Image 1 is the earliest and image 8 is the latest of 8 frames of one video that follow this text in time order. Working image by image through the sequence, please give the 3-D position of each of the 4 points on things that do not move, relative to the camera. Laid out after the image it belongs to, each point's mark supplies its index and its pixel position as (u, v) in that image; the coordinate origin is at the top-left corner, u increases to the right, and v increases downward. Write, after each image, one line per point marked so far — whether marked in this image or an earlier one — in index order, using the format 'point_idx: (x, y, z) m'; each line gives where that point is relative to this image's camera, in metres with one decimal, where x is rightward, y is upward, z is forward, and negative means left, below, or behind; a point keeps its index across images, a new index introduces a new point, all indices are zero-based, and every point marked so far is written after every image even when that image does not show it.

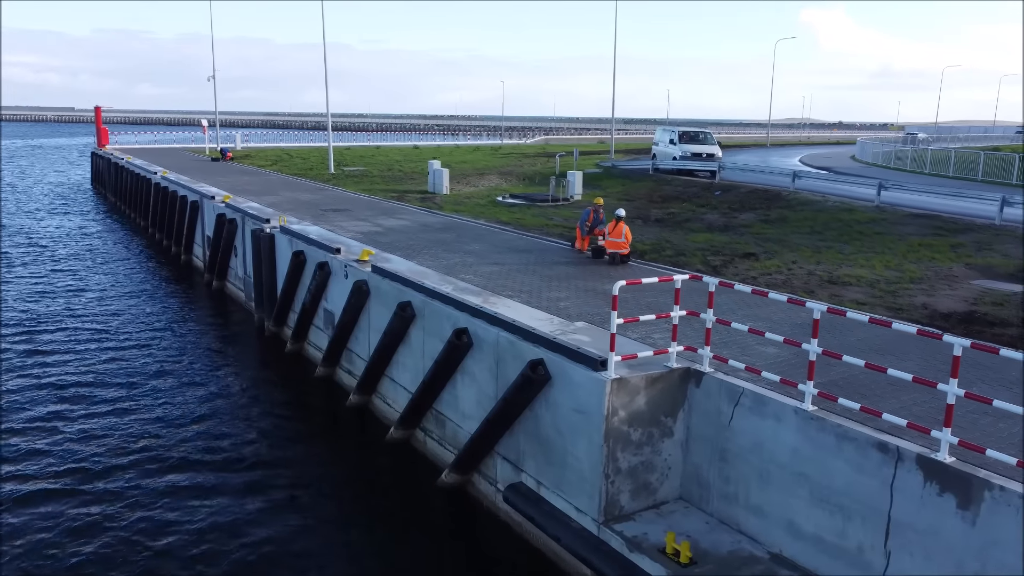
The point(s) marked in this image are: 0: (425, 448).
0: (-1.1, -2.1, +10.4) m
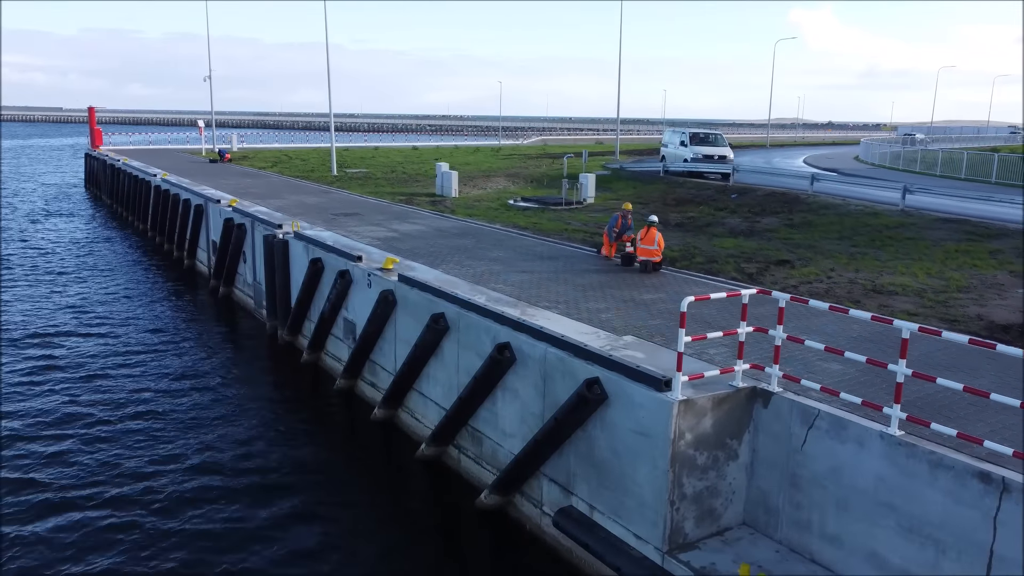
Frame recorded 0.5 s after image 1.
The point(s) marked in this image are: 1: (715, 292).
0: (-0.7, -2.2, +10.0) m
1: (+2.7, -0.1, +10.9) m
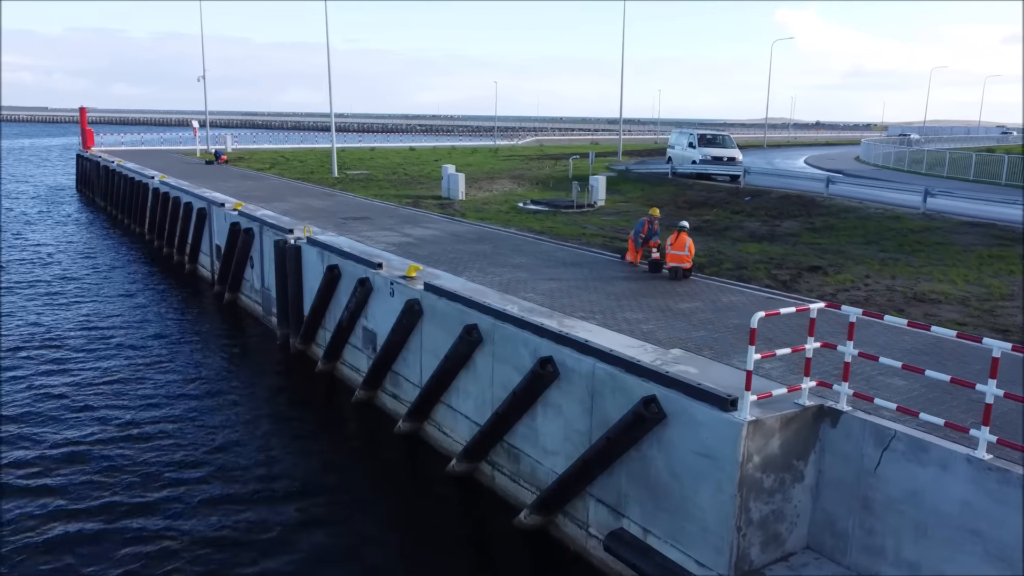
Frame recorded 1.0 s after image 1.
0: (-0.2, -2.3, +9.6) m
1: (+3.1, -0.2, +10.6) m
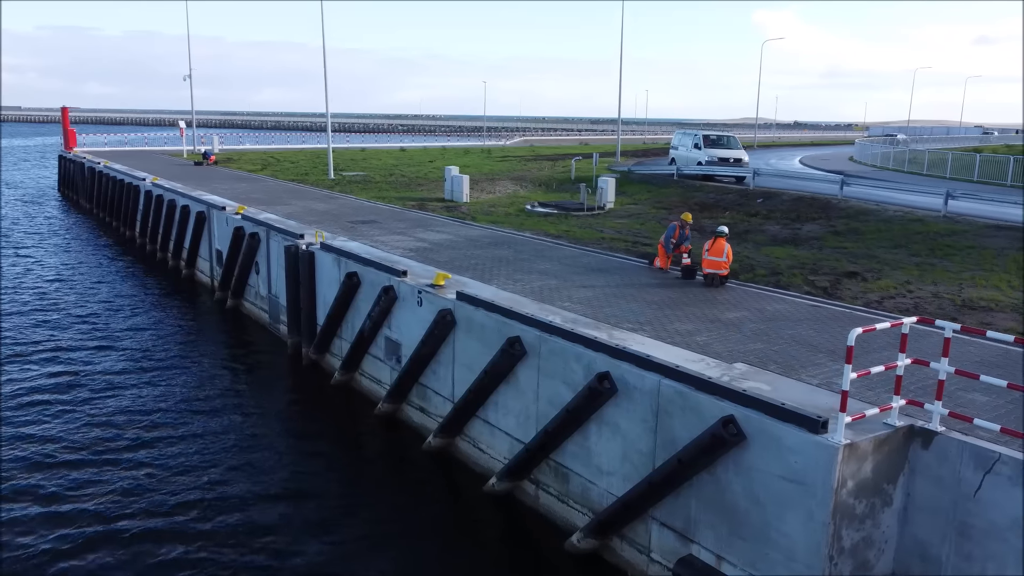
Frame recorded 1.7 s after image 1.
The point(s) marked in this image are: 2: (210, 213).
0: (+0.3, -2.4, +9.2) m
1: (+3.6, -0.3, +10.2) m
2: (-7.2, +1.8, +19.3) m
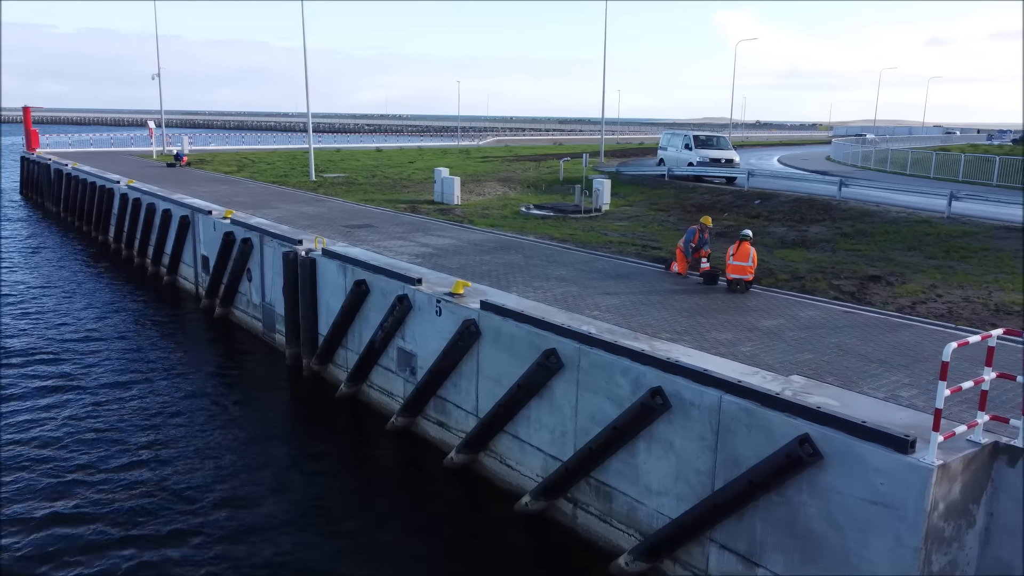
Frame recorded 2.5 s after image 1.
0: (+0.7, -2.5, +8.8) m
1: (+3.9, -0.3, +9.9) m
2: (-7.2, +1.6, +18.6) m
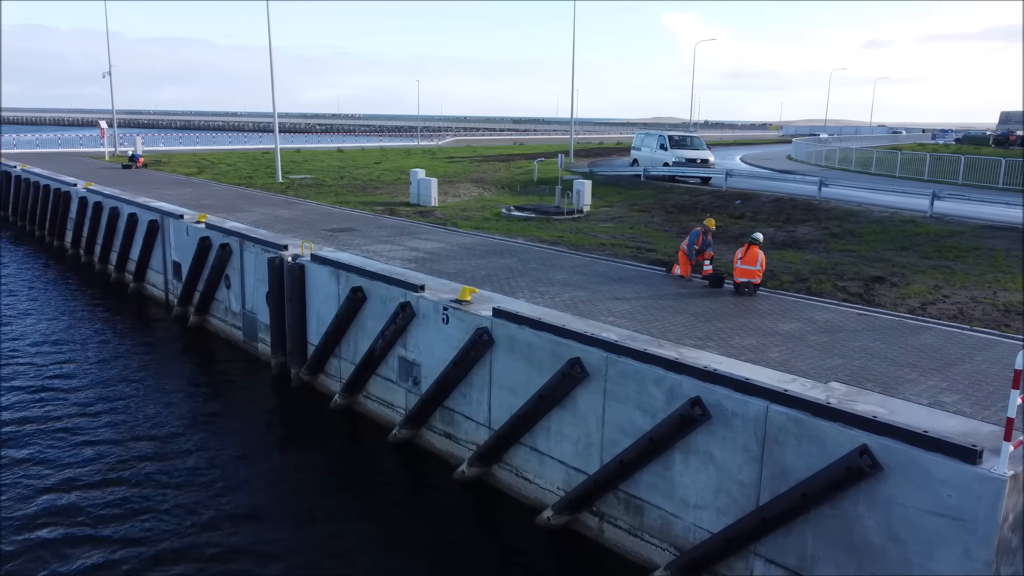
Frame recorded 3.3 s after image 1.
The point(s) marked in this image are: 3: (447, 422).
0: (+0.9, -2.6, +8.5) m
1: (+4.1, -0.4, +9.9) m
2: (-7.6, +1.4, +17.8) m
3: (-0.8, -1.7, +10.4) m
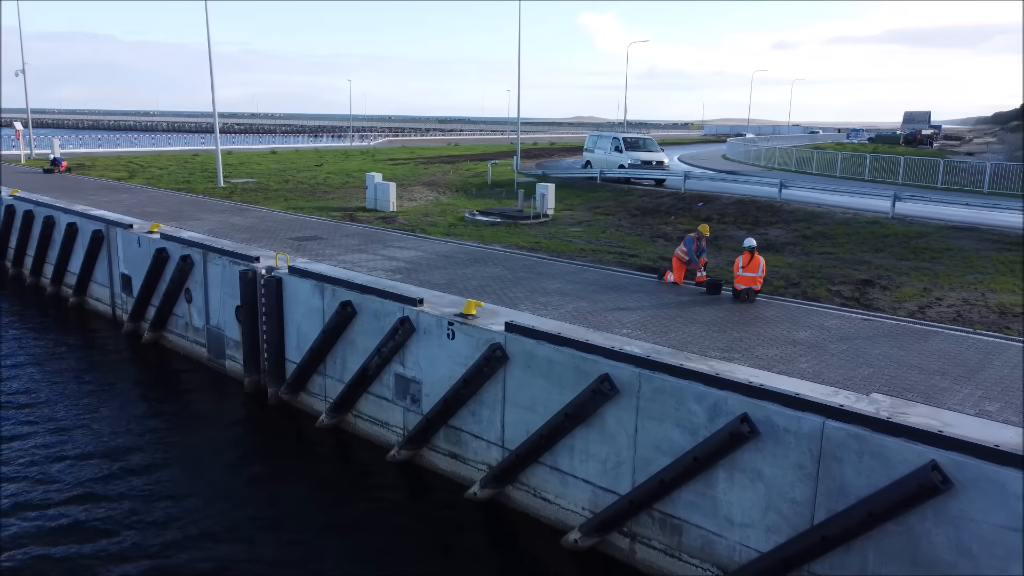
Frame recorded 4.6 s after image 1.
0: (+1.2, -2.7, +8.2) m
1: (+4.2, -0.4, +9.9) m
2: (-8.2, +1.2, +16.7) m
3: (-0.7, -1.9, +10.0) m
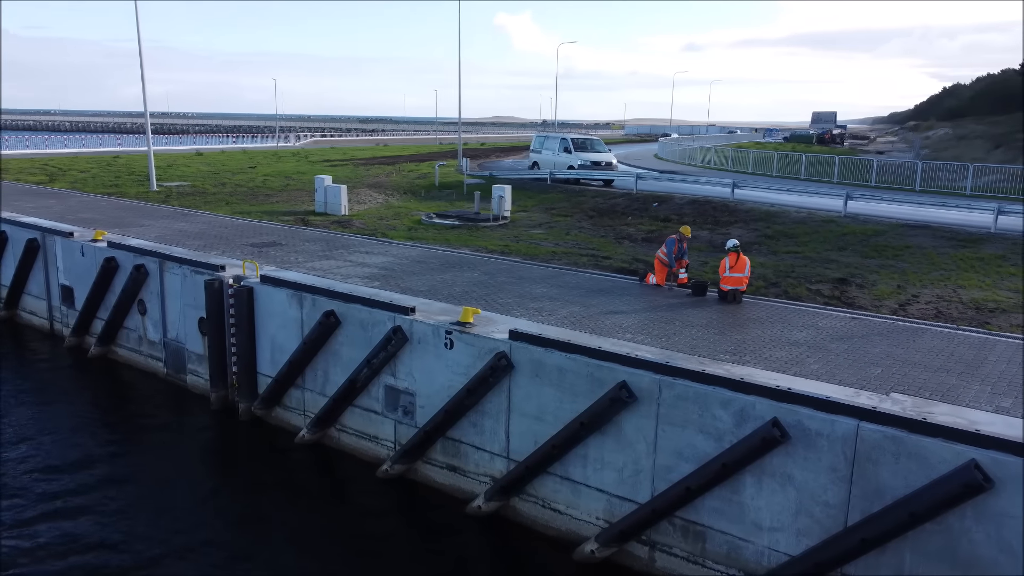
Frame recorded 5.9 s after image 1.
0: (+1.4, -2.8, +8.1) m
1: (+4.1, -0.4, +10.1) m
2: (-8.9, +0.9, +15.6) m
3: (-0.7, -2.0, +9.7) m
